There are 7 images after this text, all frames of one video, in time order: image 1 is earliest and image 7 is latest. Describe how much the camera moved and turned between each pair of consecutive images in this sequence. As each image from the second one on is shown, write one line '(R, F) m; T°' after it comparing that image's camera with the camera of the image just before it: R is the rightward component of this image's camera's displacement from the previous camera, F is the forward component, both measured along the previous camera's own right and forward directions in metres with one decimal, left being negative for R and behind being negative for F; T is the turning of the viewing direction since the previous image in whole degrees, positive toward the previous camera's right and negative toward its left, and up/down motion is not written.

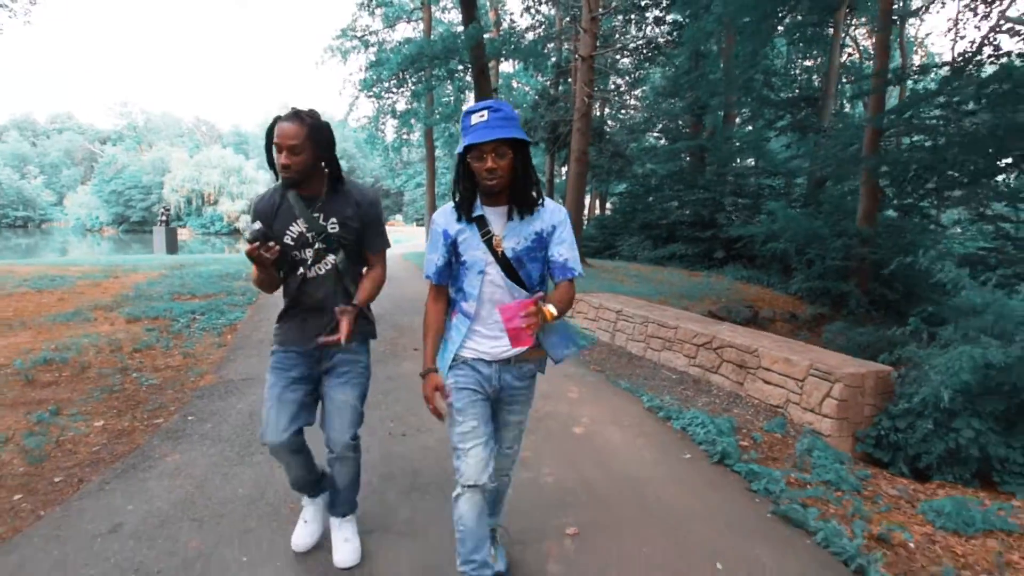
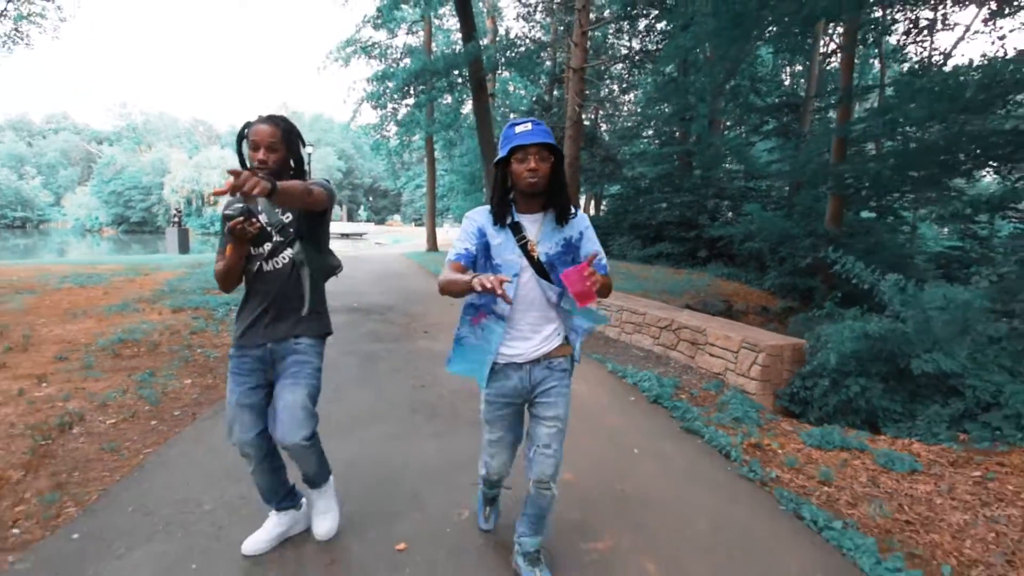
(0.0, -1.2) m; 0°
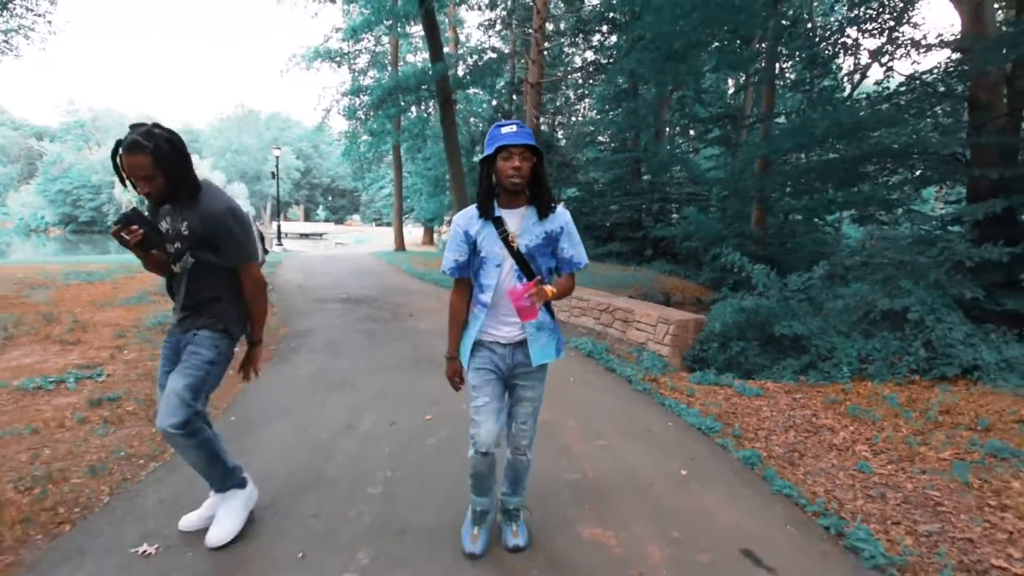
(-0.1, -1.7) m; +4°
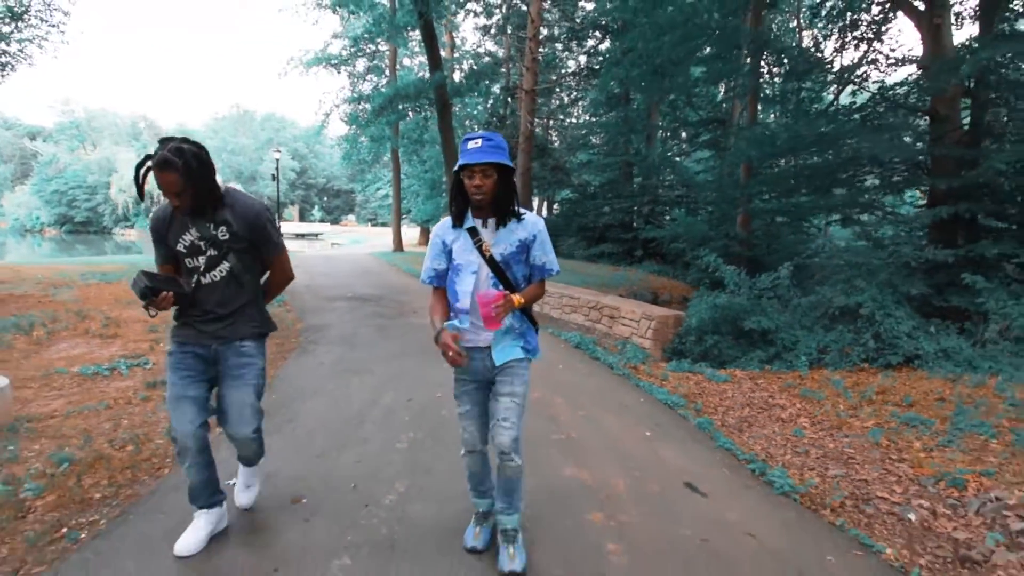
(0.0, -0.8) m; 0°
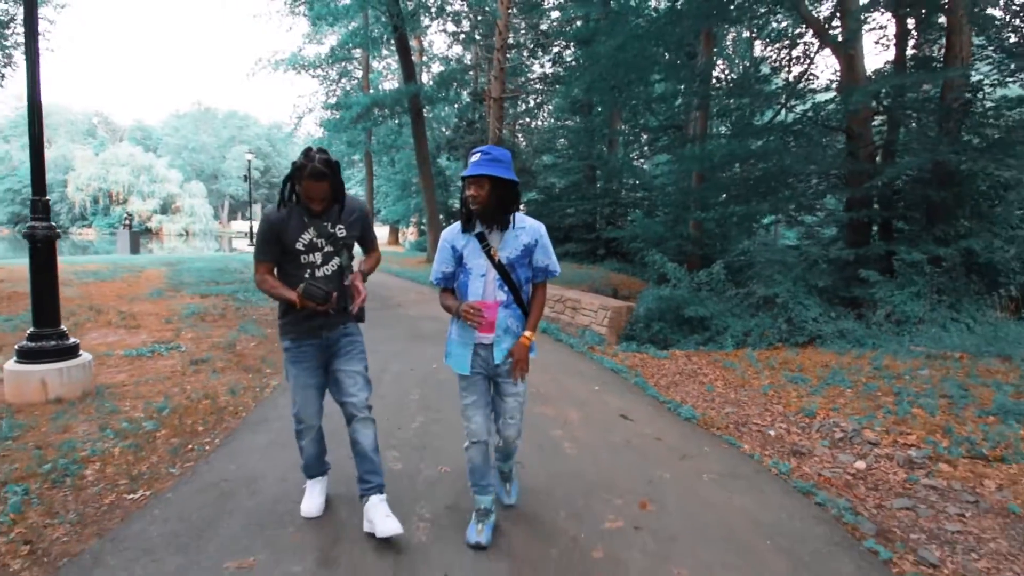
(-0.1, -1.3) m; +3°
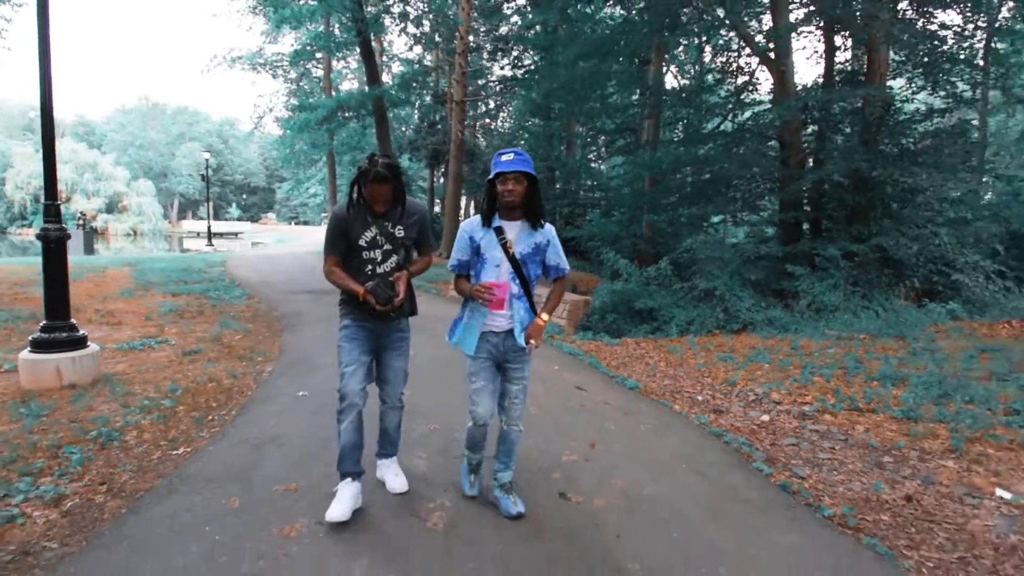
(-0.1, -0.8) m; +4°
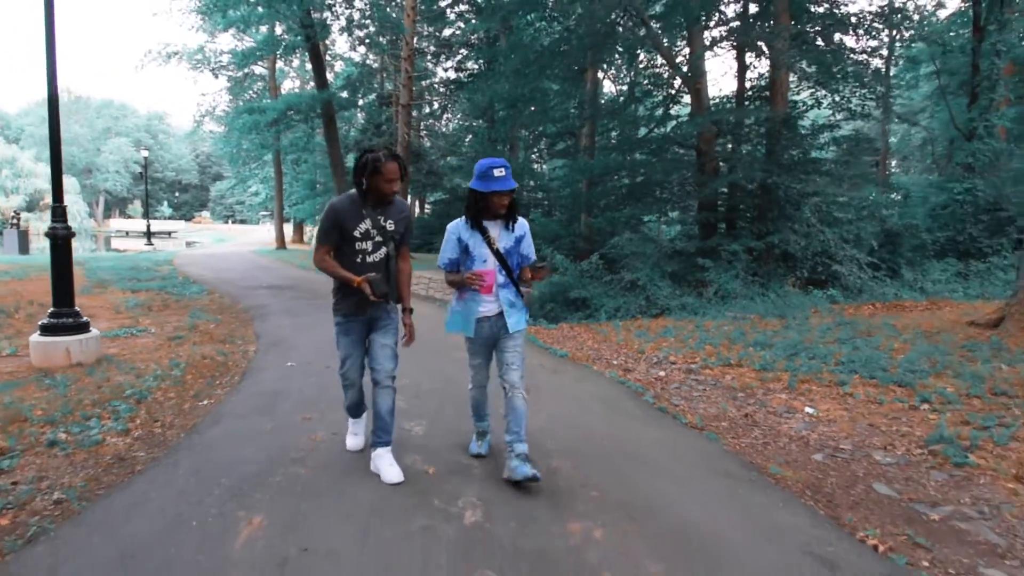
(-0.1, -1.2) m; +5°
